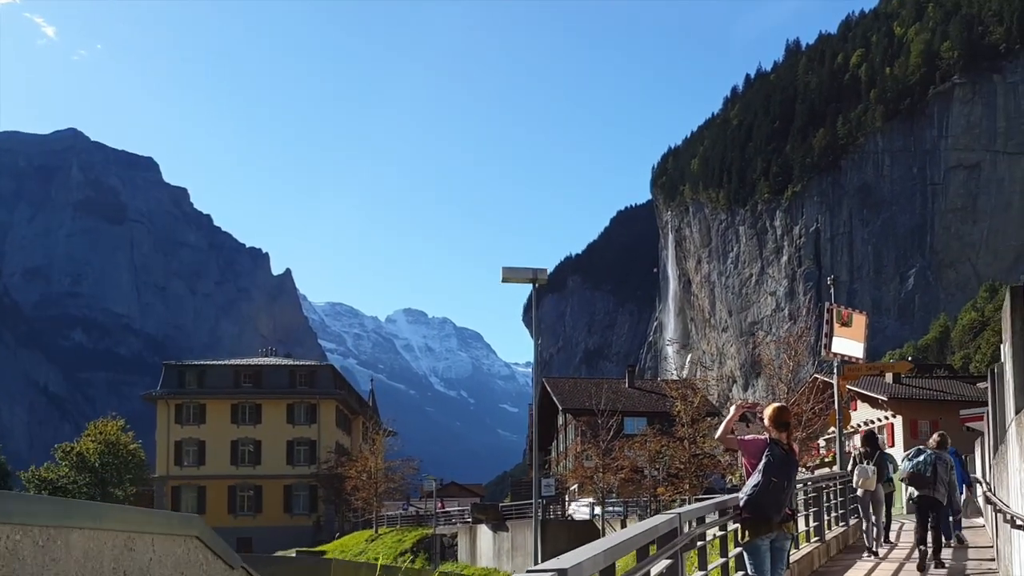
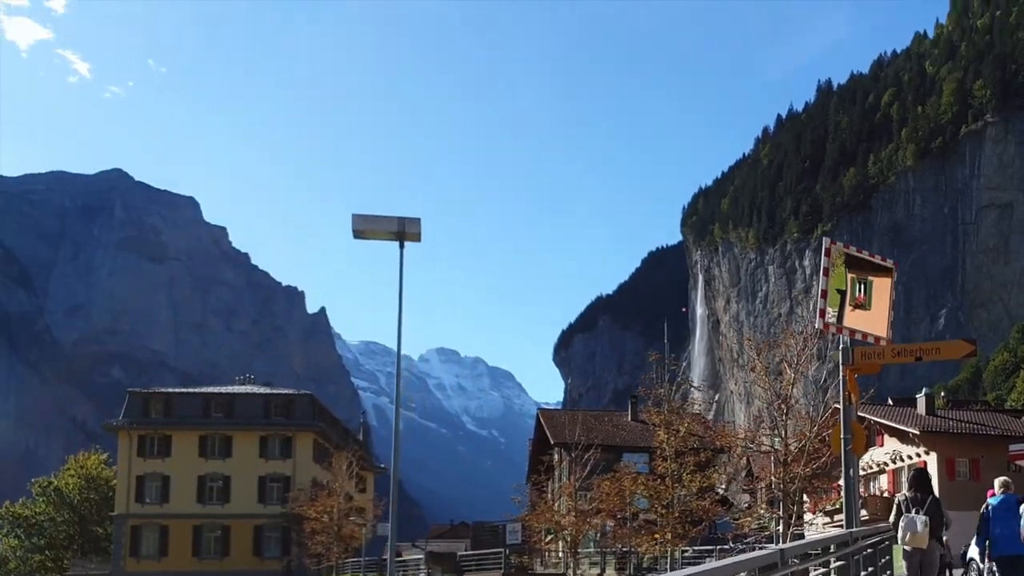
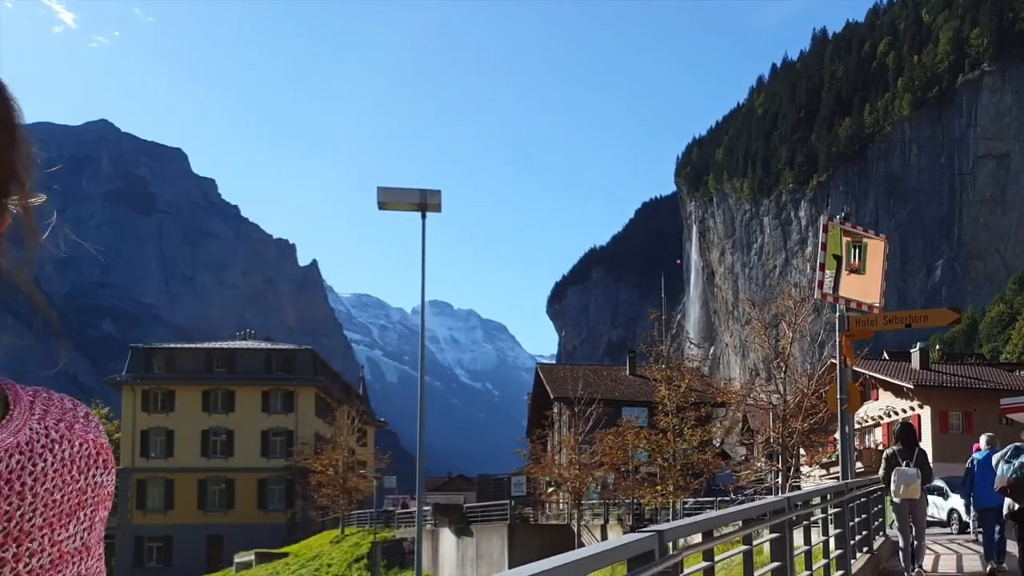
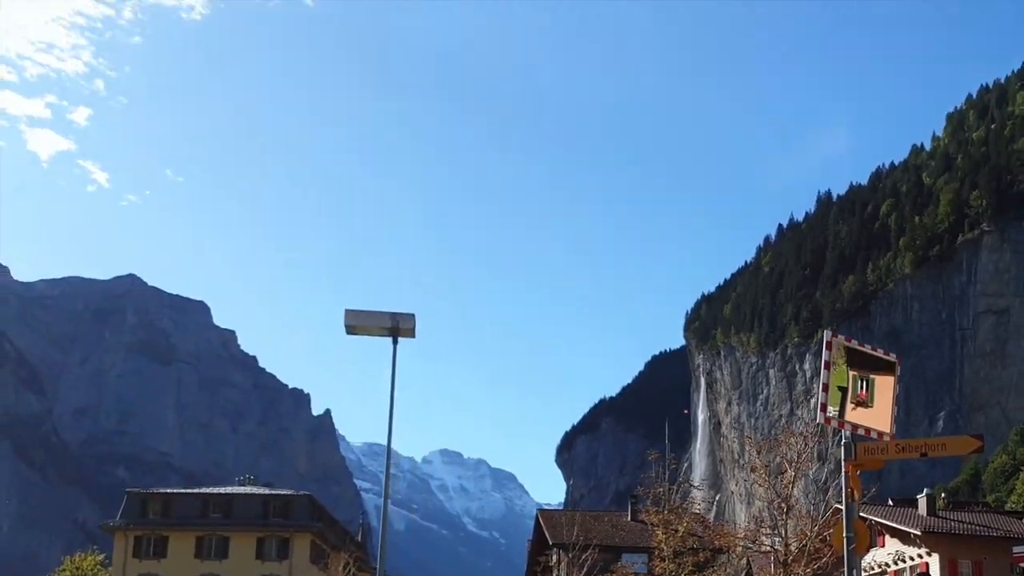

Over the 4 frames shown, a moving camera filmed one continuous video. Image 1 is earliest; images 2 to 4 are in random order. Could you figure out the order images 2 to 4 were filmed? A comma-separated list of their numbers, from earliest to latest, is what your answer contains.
3, 2, 4
